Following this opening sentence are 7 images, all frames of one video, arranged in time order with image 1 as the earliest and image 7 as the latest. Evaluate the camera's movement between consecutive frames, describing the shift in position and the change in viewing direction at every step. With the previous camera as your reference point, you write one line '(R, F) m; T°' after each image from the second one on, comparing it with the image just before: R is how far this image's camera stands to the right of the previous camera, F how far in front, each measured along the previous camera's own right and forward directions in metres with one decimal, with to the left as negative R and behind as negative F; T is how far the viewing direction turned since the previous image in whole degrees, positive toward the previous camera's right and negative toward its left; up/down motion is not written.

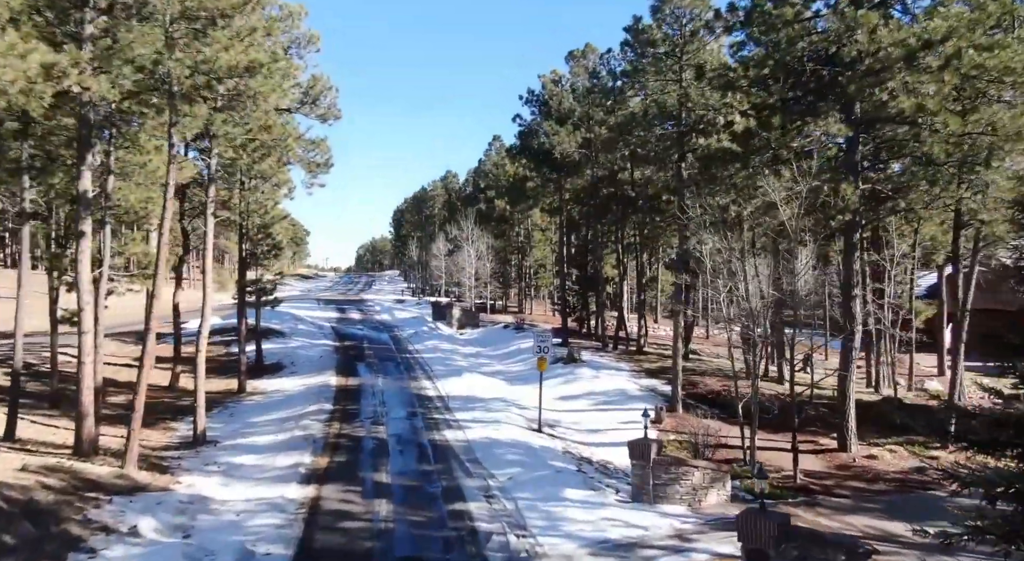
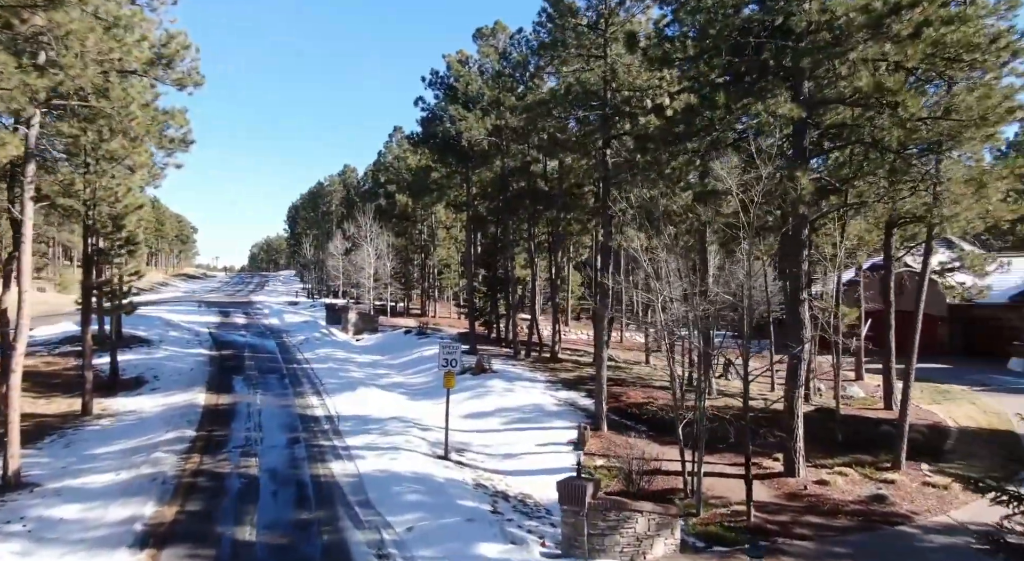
(0.0, +2.9) m; +7°
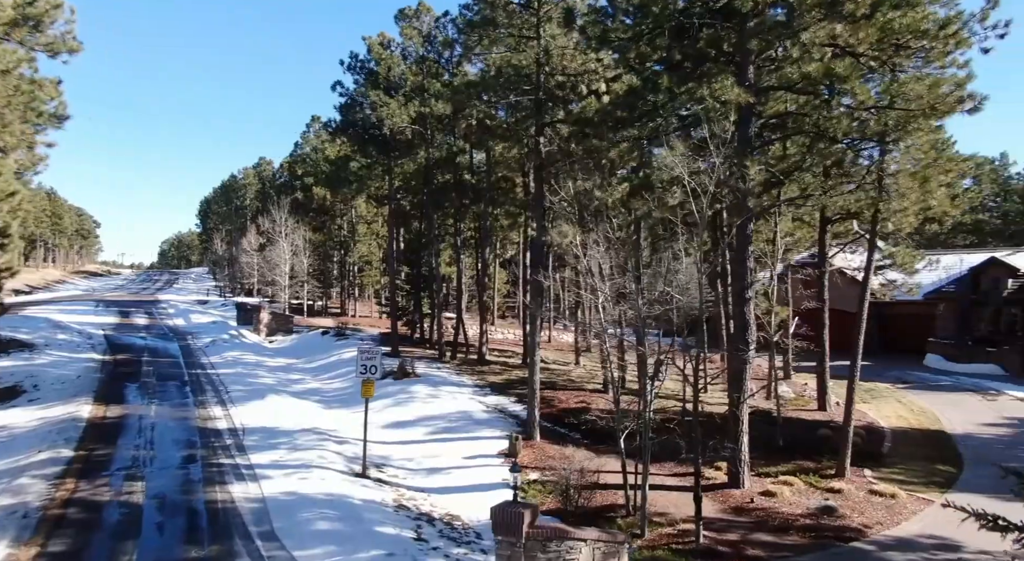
(0.0, +1.5) m; +5°
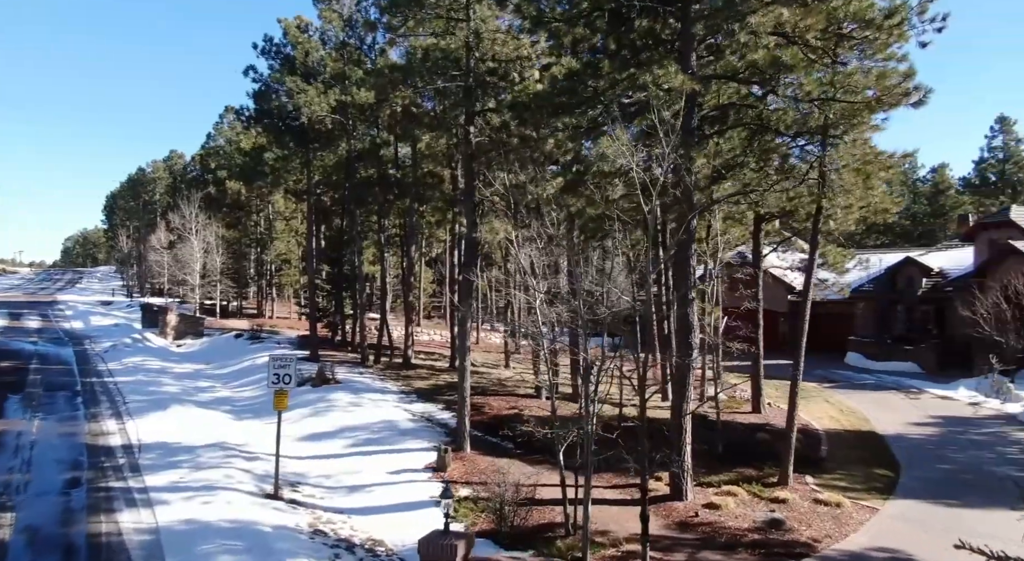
(-0.1, +1.2) m; +5°
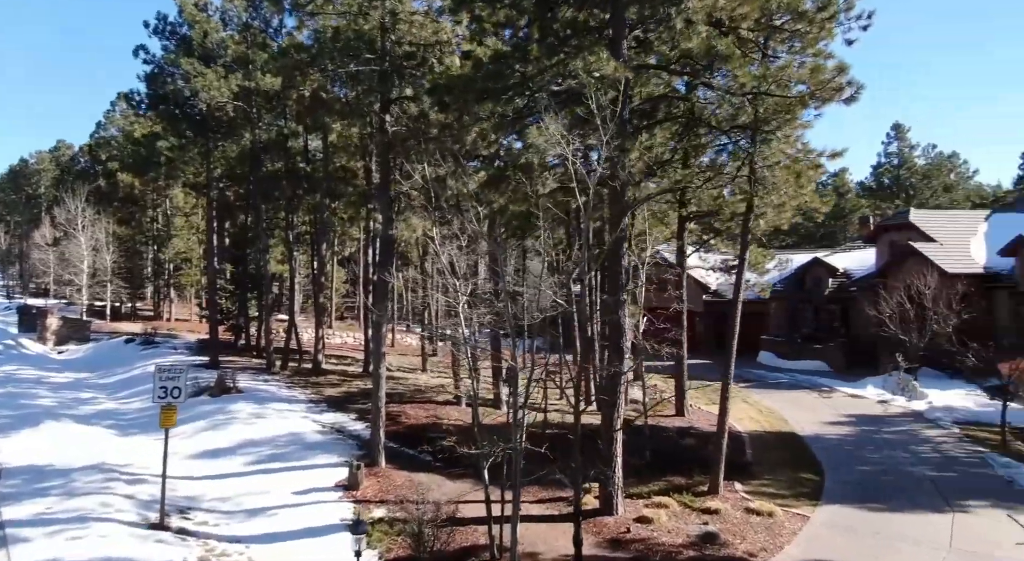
(-0.1, +1.1) m; +6°
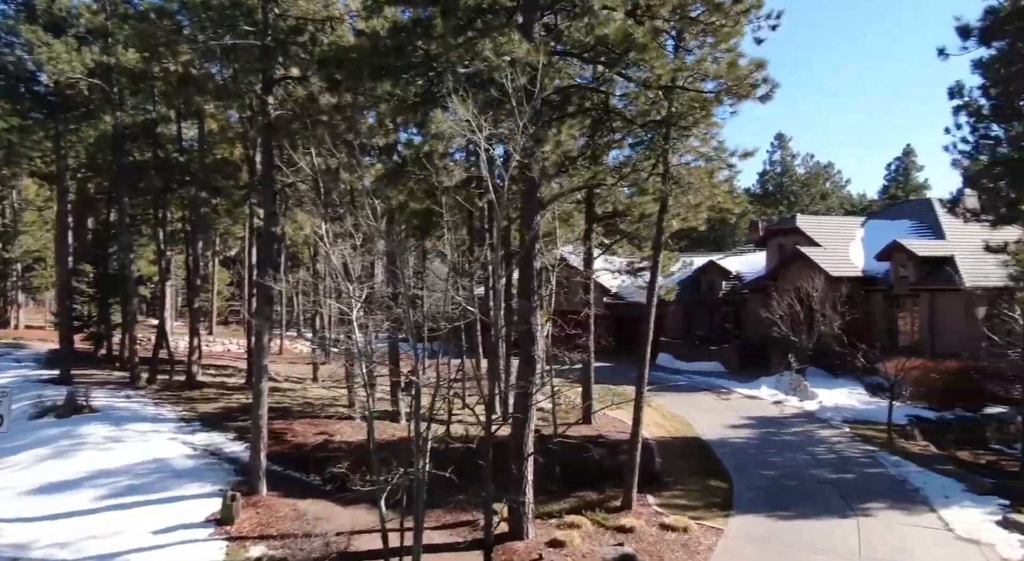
(-0.1, +1.3) m; +7°
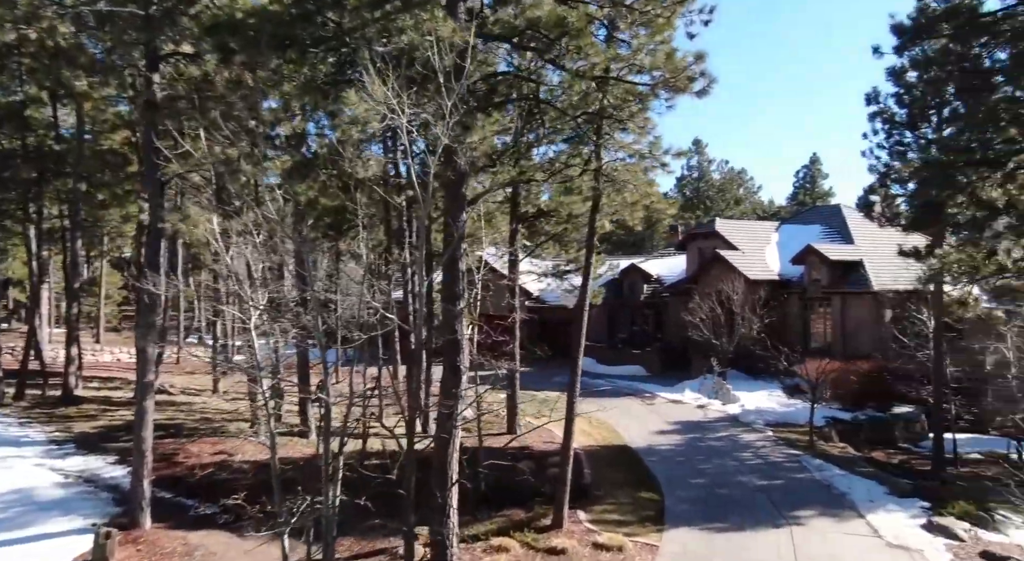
(0.0, +1.1) m; +5°
